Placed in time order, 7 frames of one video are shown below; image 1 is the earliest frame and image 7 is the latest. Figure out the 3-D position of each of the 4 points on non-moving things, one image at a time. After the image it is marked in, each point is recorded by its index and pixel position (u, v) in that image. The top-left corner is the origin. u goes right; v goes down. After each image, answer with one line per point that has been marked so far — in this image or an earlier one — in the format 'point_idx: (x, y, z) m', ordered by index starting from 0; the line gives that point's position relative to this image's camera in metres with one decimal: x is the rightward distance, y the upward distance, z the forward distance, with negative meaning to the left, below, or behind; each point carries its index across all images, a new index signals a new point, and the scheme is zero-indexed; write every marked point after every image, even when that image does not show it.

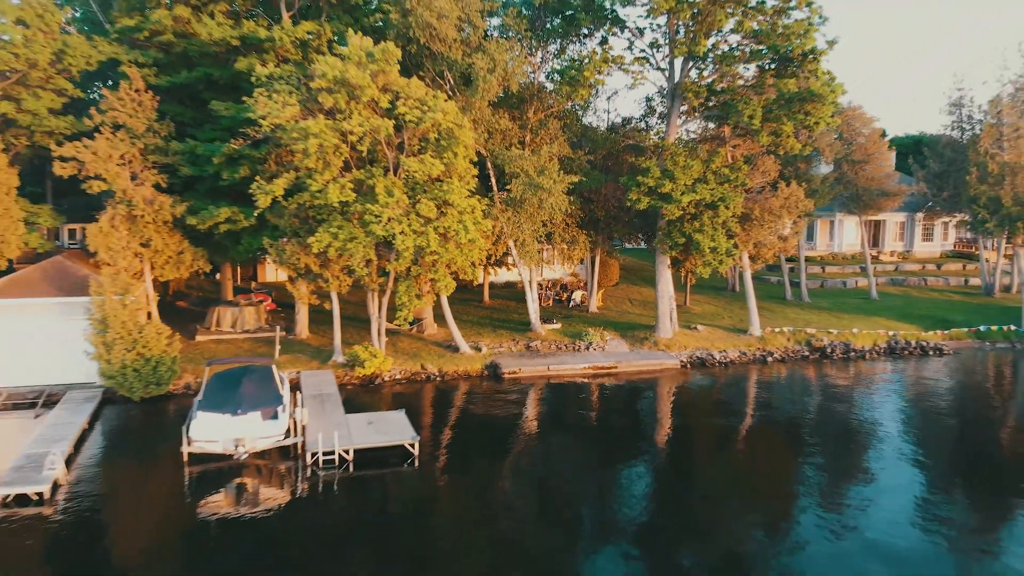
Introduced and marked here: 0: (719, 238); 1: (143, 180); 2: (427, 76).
0: (+9.8, +2.4, +19.9) m
1: (-15.3, +4.4, +17.4) m
2: (-3.7, +9.4, +18.7) m
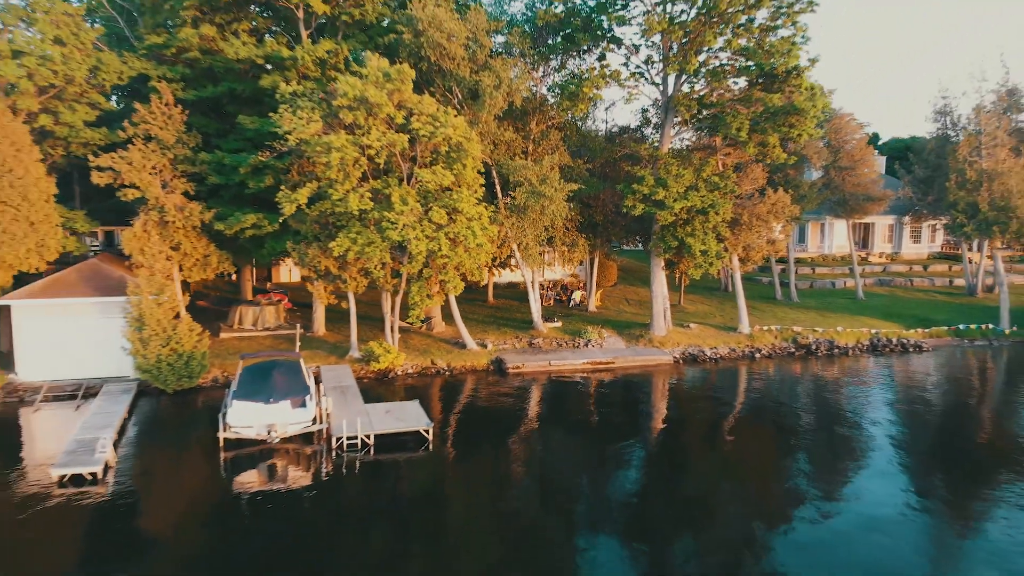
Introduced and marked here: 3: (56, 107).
0: (+10.0, +2.3, +21.2) m
1: (-15.1, +4.4, +18.7) m
2: (-3.5, +9.3, +20.0) m
3: (-21.2, +8.4, +19.6) m
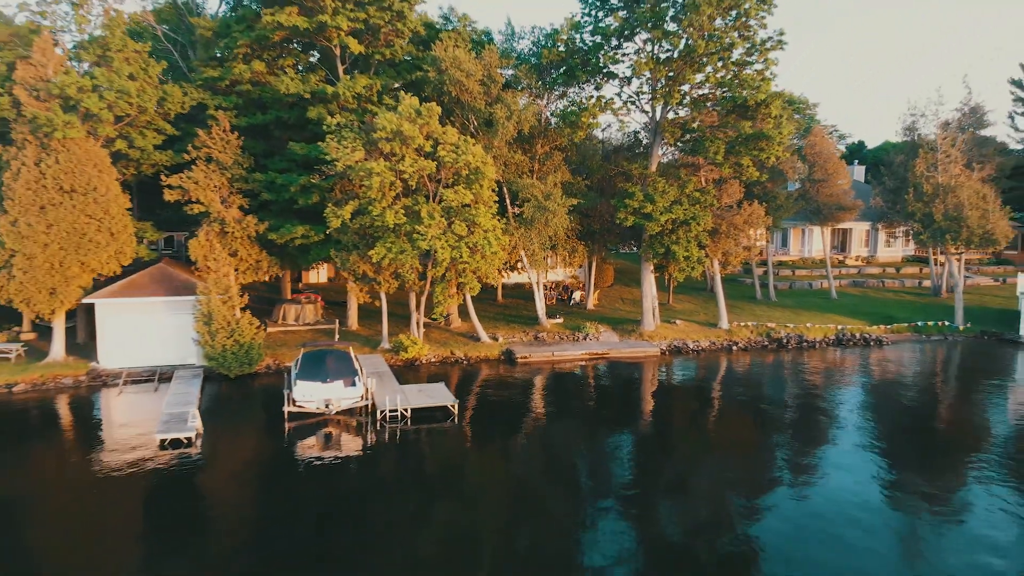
0: (+10.5, +2.3, +24.4) m
1: (-14.7, +4.4, +21.8) m
2: (-3.0, +9.3, +23.2) m
3: (-20.7, +8.4, +22.7) m
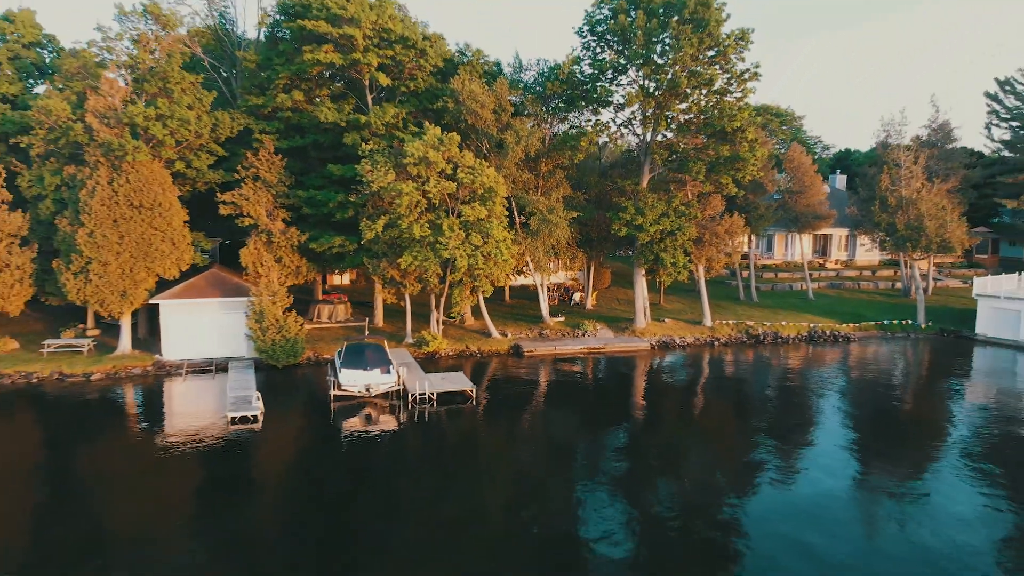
0: (+11.0, +2.1, +27.6) m
1: (-14.2, +4.2, +25.1) m
2: (-2.5, +9.1, +26.4) m
3: (-20.2, +8.2, +26.0) m
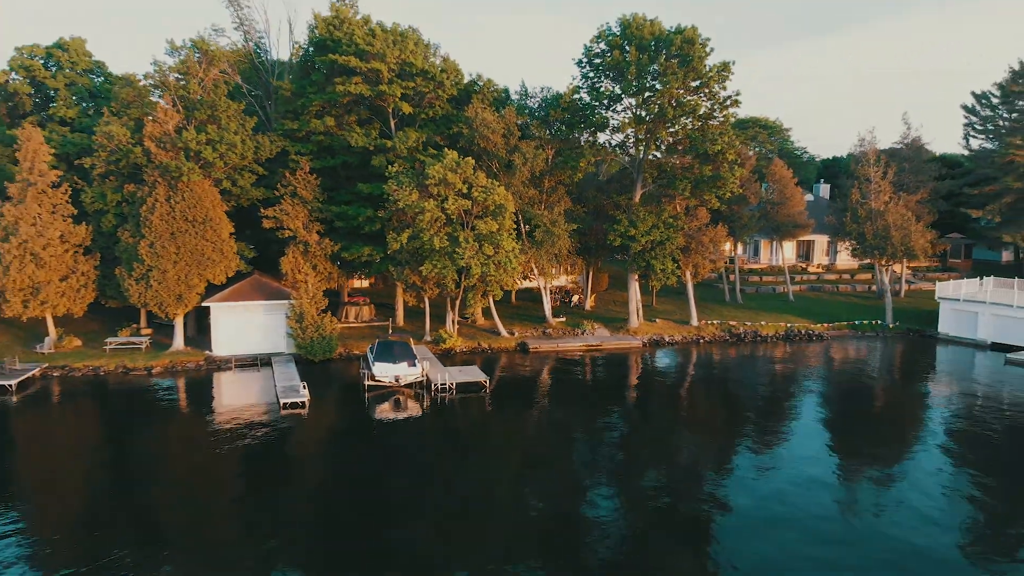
0: (+11.5, +1.8, +31.0) m
1: (-13.7, +3.9, +28.5) m
2: (-2.0, +8.9, +29.8) m
3: (-19.7, +7.9, +29.4) m
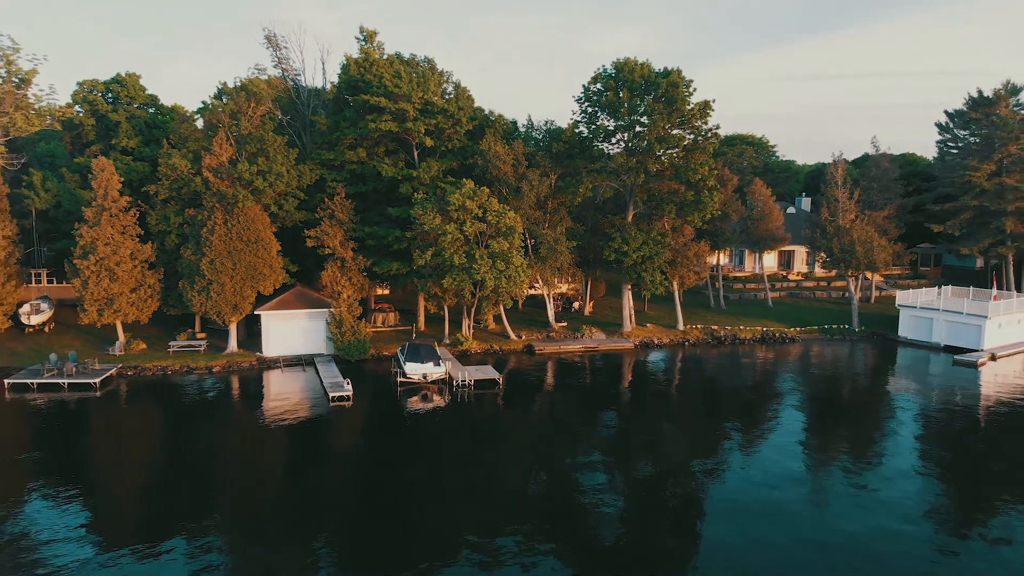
0: (+12.2, +1.1, +35.4) m
1: (-13.0, +3.1, +32.9) m
2: (-1.3, +8.1, +34.2) m
3: (-19.1, +7.1, +33.9) m
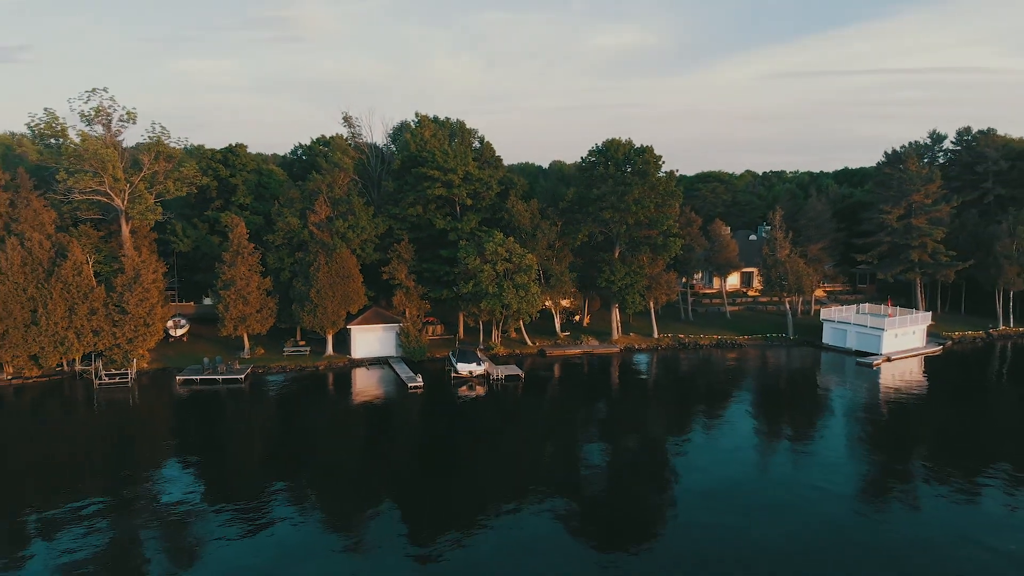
0: (+14.1, -1.2, +47.9) m
1: (-11.1, +0.8, +45.7) m
2: (+0.6, +5.8, +46.9) m
3: (-17.1, +4.8, +46.7) m
